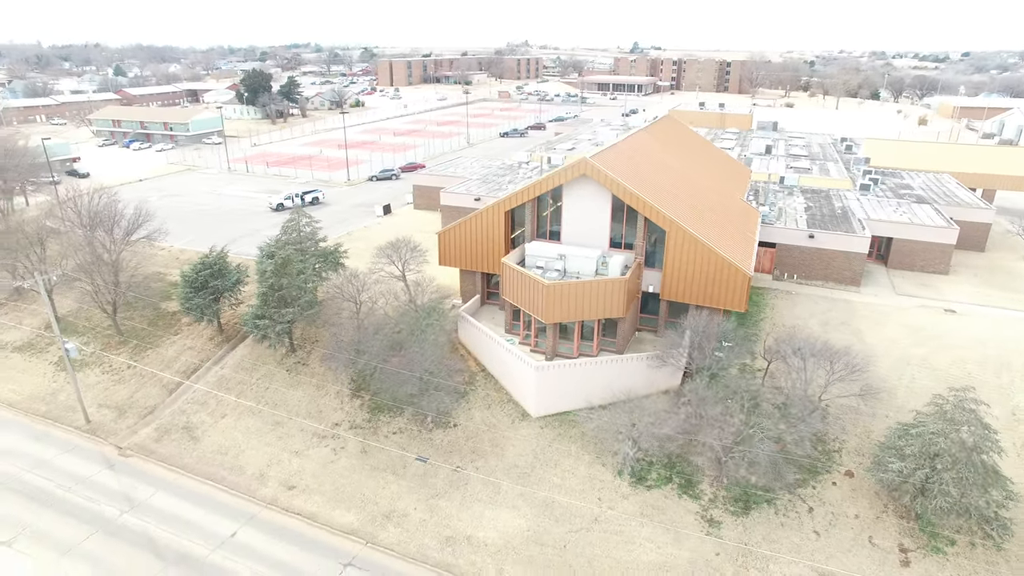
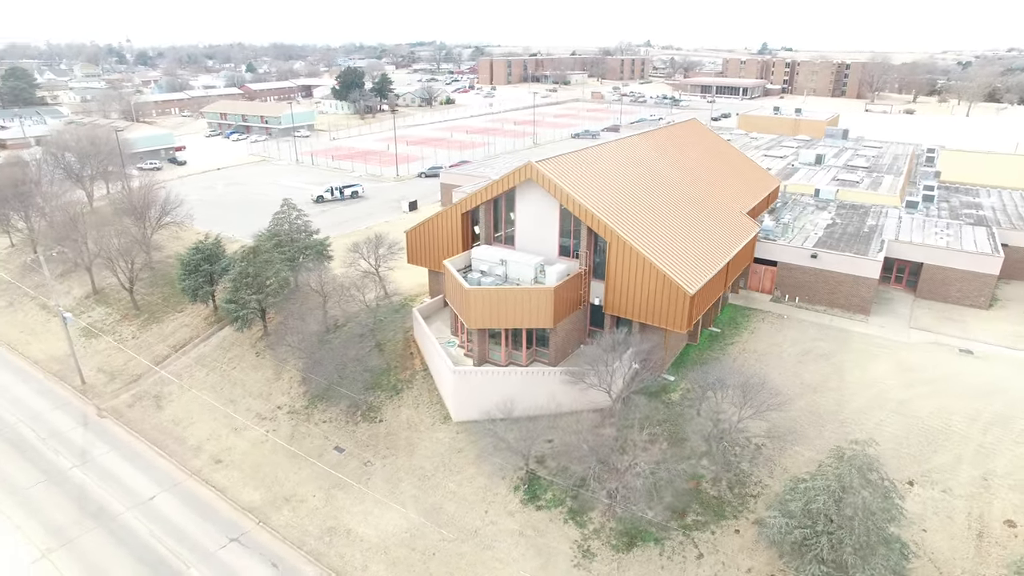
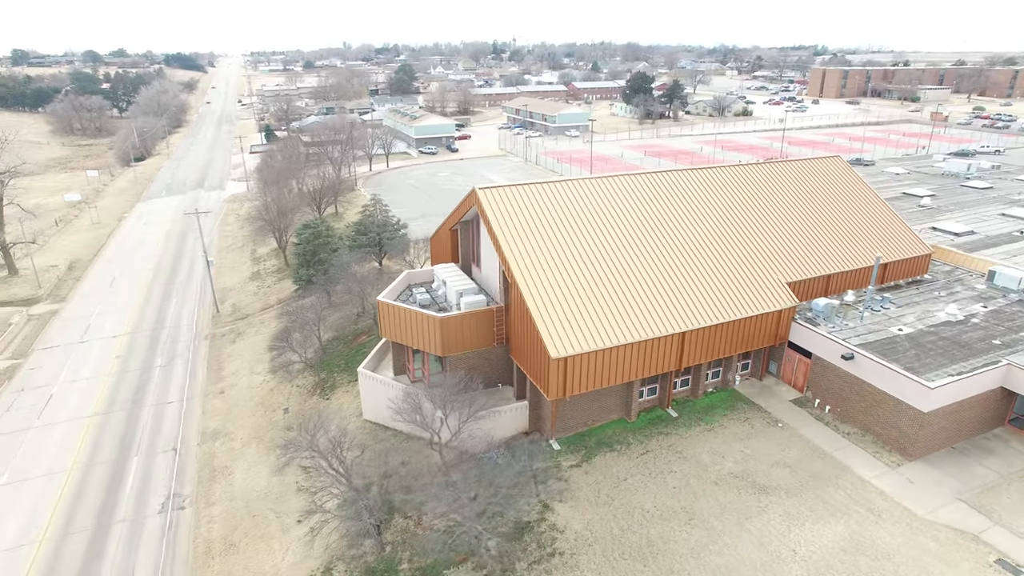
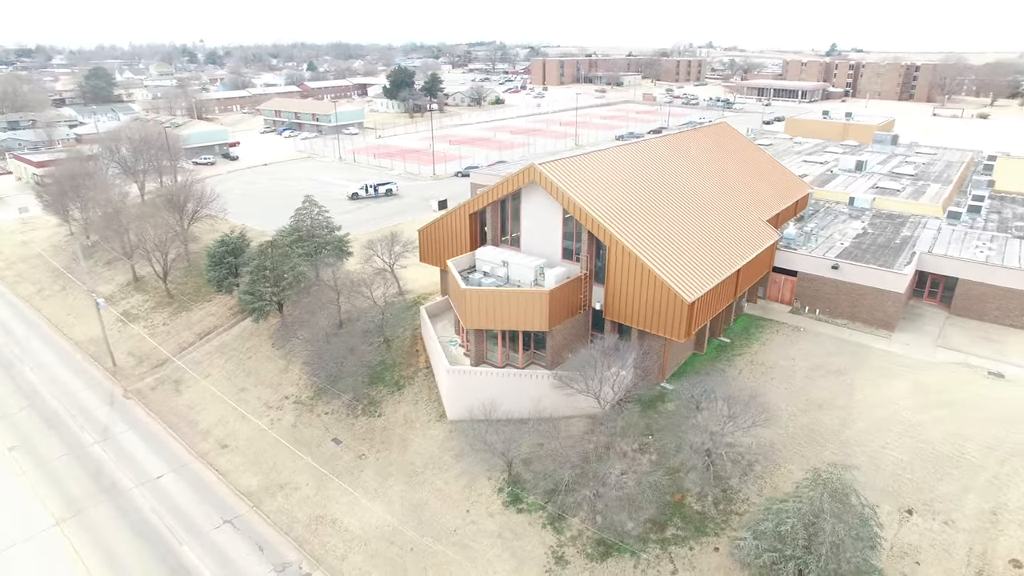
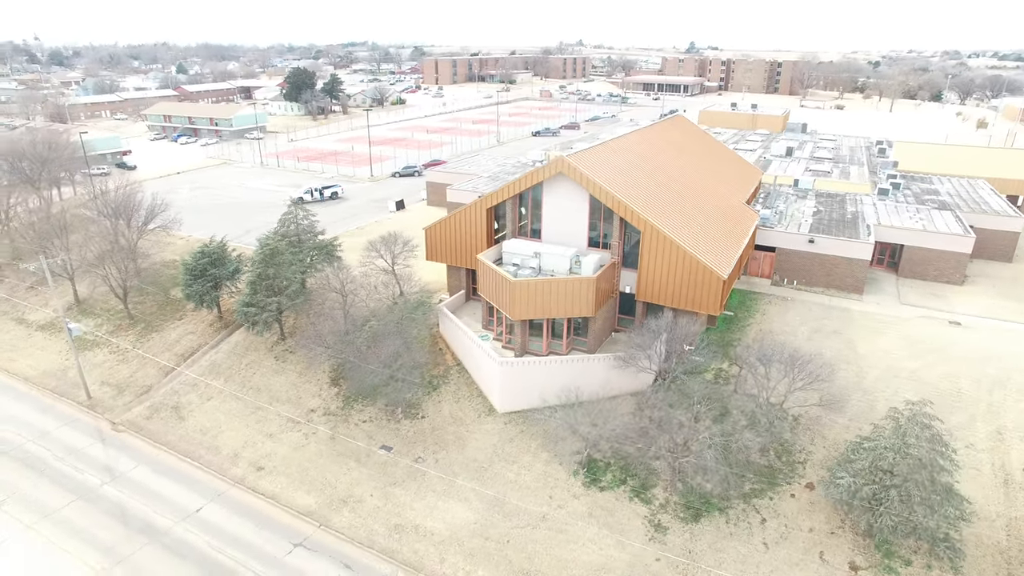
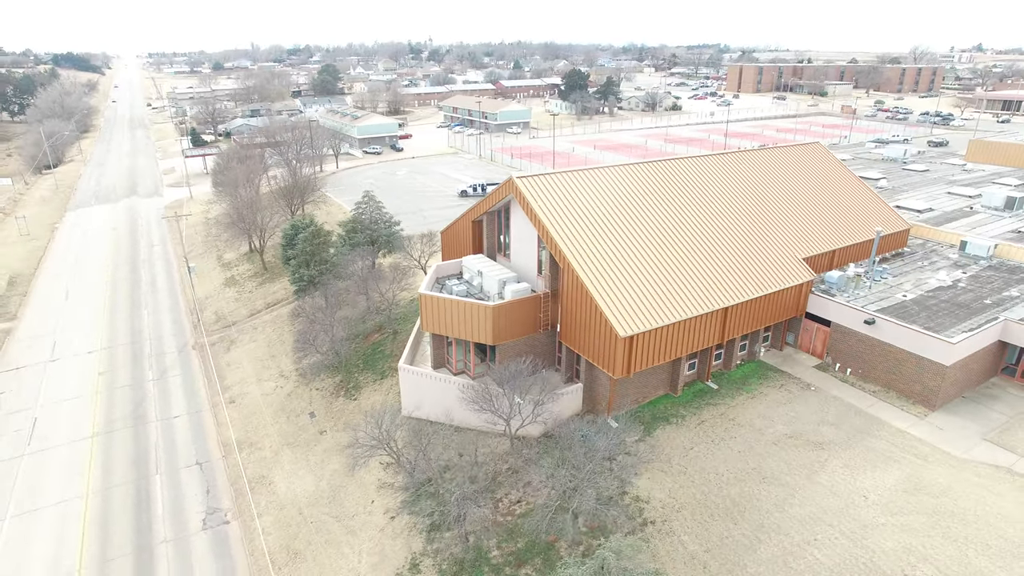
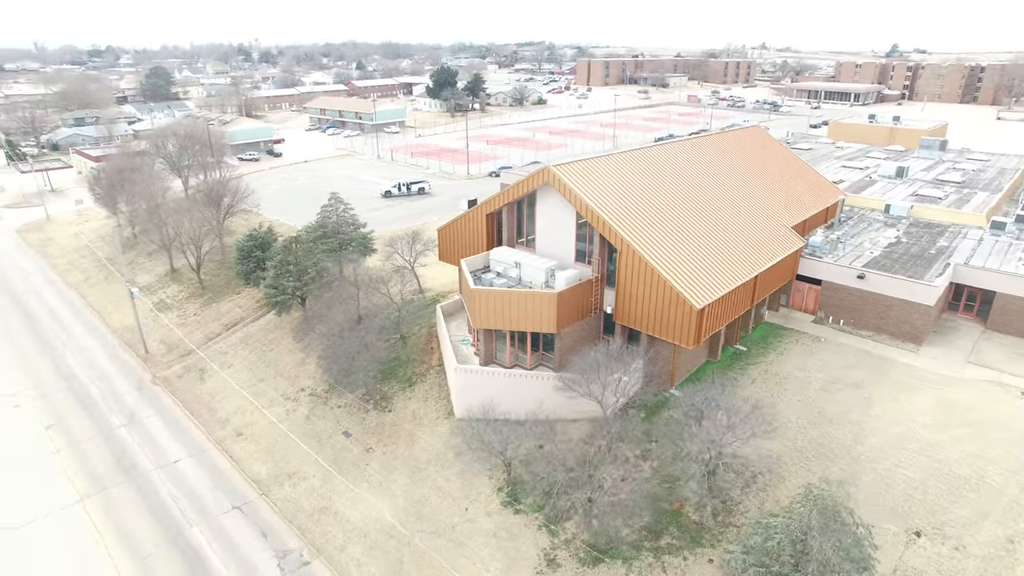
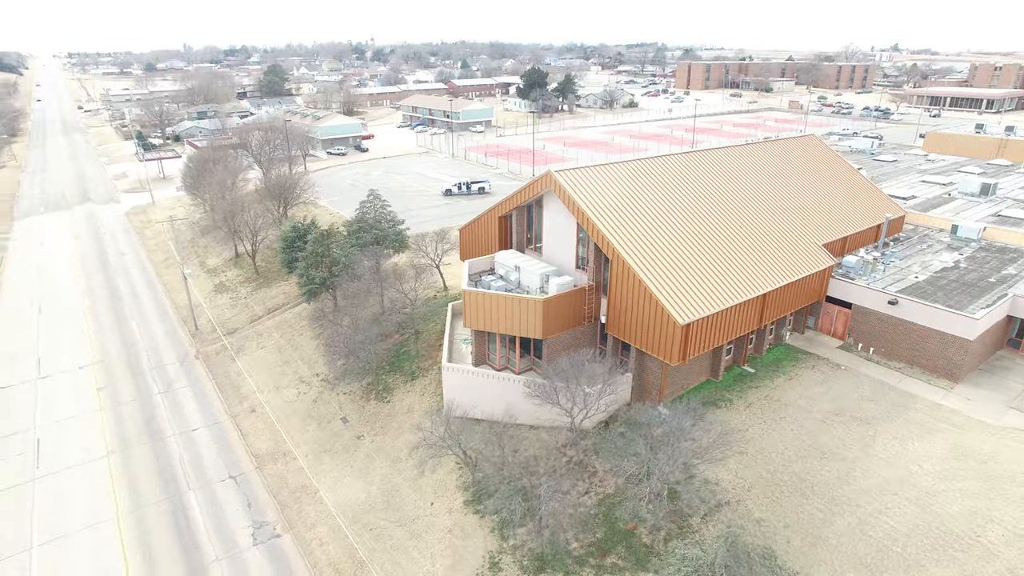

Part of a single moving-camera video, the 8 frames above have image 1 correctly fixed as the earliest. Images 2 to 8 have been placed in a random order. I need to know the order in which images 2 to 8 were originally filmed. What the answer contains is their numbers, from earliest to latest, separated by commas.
5, 2, 4, 7, 8, 6, 3
